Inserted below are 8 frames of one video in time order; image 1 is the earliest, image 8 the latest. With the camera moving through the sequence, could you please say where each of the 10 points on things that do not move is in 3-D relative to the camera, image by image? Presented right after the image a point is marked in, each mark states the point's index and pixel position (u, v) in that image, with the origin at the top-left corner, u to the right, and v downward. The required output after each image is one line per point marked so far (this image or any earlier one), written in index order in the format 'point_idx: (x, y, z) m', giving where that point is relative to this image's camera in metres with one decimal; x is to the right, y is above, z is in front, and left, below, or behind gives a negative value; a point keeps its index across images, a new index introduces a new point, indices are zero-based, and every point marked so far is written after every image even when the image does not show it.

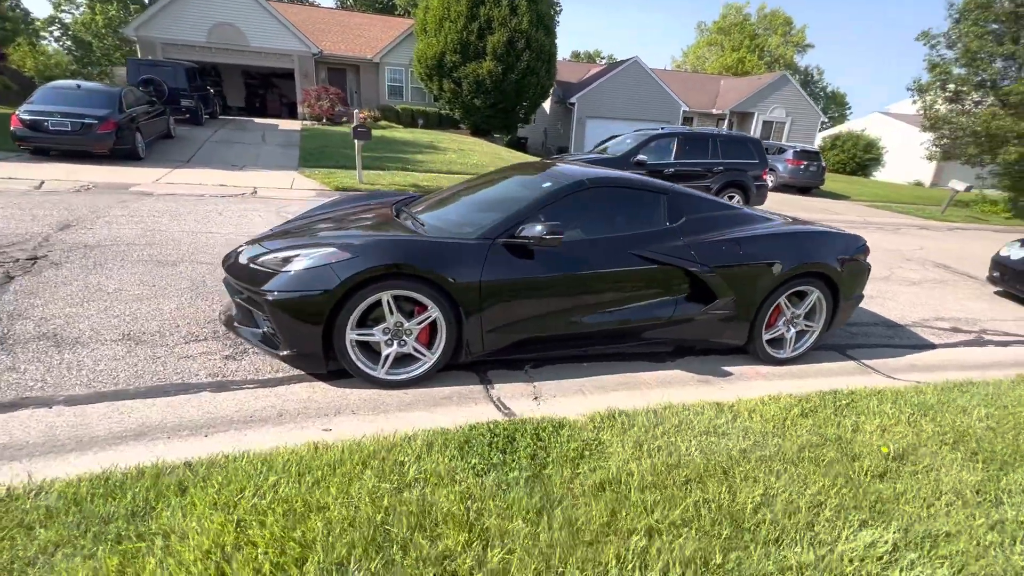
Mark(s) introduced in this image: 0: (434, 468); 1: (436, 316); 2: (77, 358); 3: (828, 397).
0: (-0.3, -0.9, +2.2) m
1: (-0.5, -0.2, +3.2) m
2: (-3.0, -0.5, +3.2) m
3: (+2.3, -0.8, +3.4) m
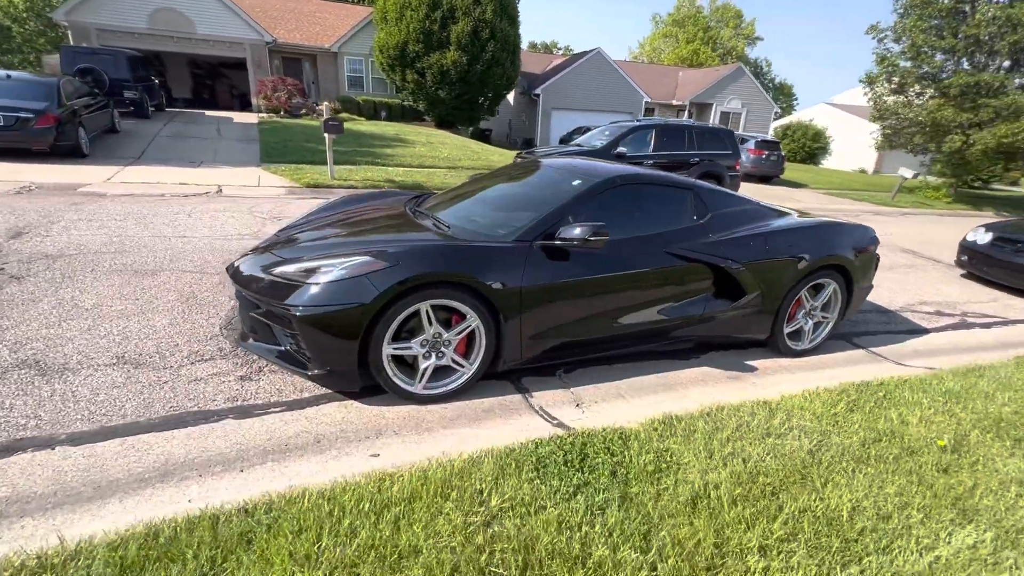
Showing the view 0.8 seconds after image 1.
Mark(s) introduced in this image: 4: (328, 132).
0: (0.0, -0.9, +2.0) m
1: (-0.2, -0.3, +3.0) m
2: (-2.7, -0.6, +2.9) m
3: (+2.5, -0.7, +3.4) m
4: (-4.4, +3.7, +11.2) m
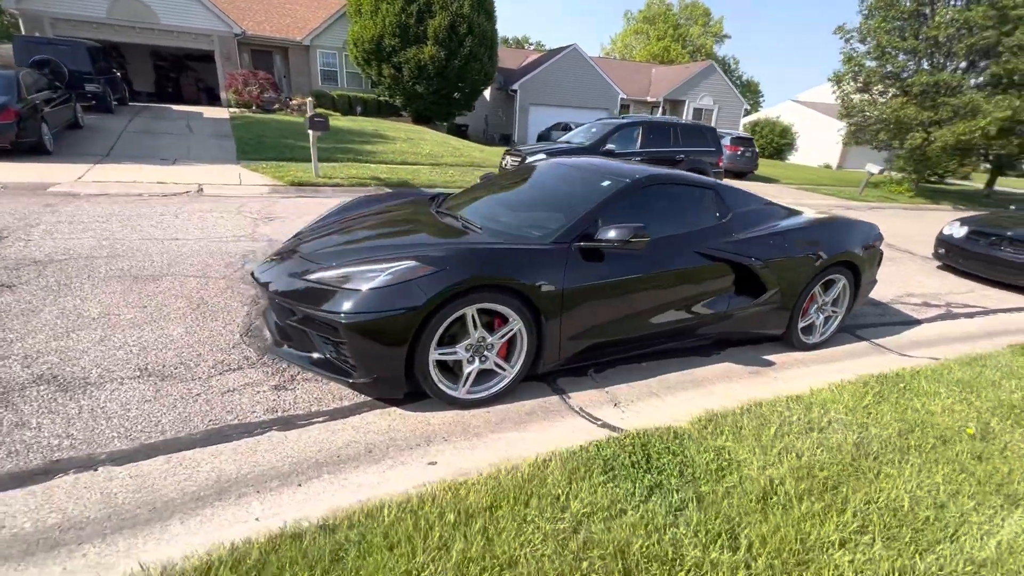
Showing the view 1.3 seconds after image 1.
0: (+0.4, -0.9, +2.1) m
1: (+0.1, -0.3, +3.0) m
2: (-2.4, -0.7, +2.7) m
3: (+2.8, -0.7, +3.6) m
4: (-4.6, +3.7, +10.9) m
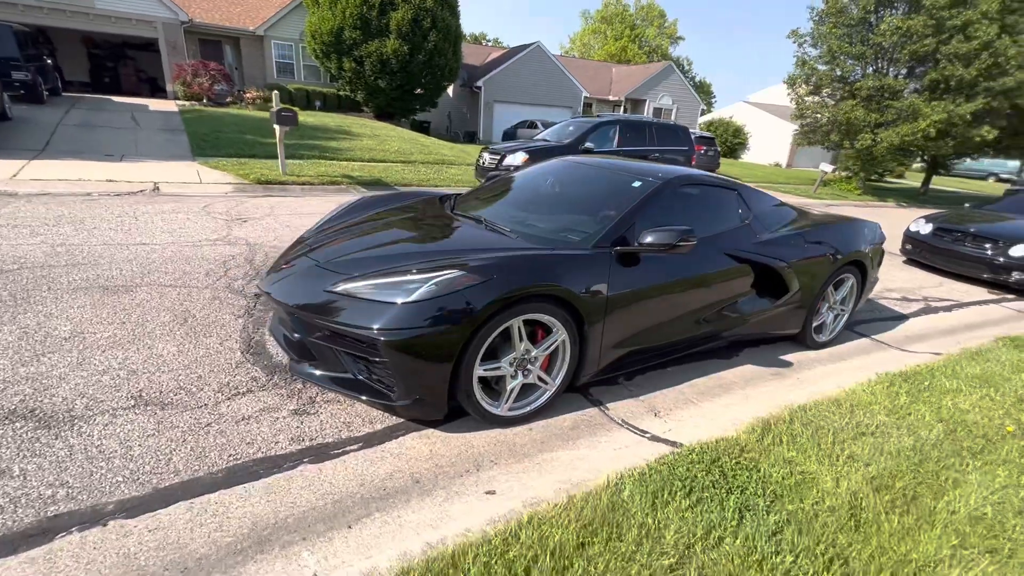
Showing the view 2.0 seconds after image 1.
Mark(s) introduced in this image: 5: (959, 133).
0: (+0.7, -1.0, +1.9) m
1: (+0.3, -0.3, +2.9) m
2: (-2.1, -0.8, +2.3) m
3: (+3.0, -0.7, +3.6) m
4: (-5.1, +3.6, +10.3) m
5: (+18.5, +6.4, +19.5) m
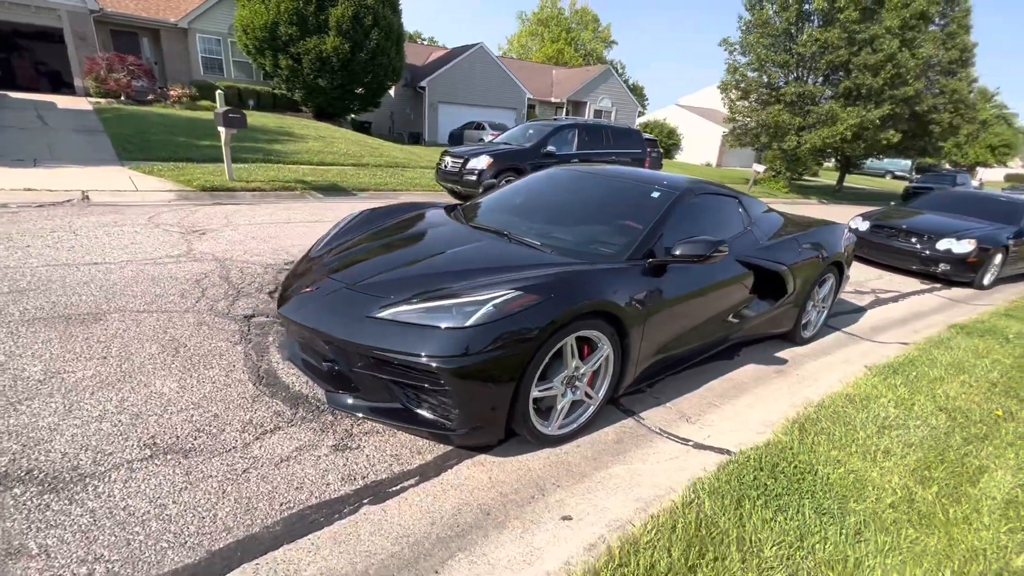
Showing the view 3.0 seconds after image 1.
0: (+1.1, -1.0, +2.0) m
1: (+0.6, -0.4, +2.8) m
2: (-1.7, -0.9, +2.0) m
3: (+3.2, -0.7, +3.9) m
4: (-5.8, +3.3, +9.6) m
5: (+16.3, +6.9, +21.5) m
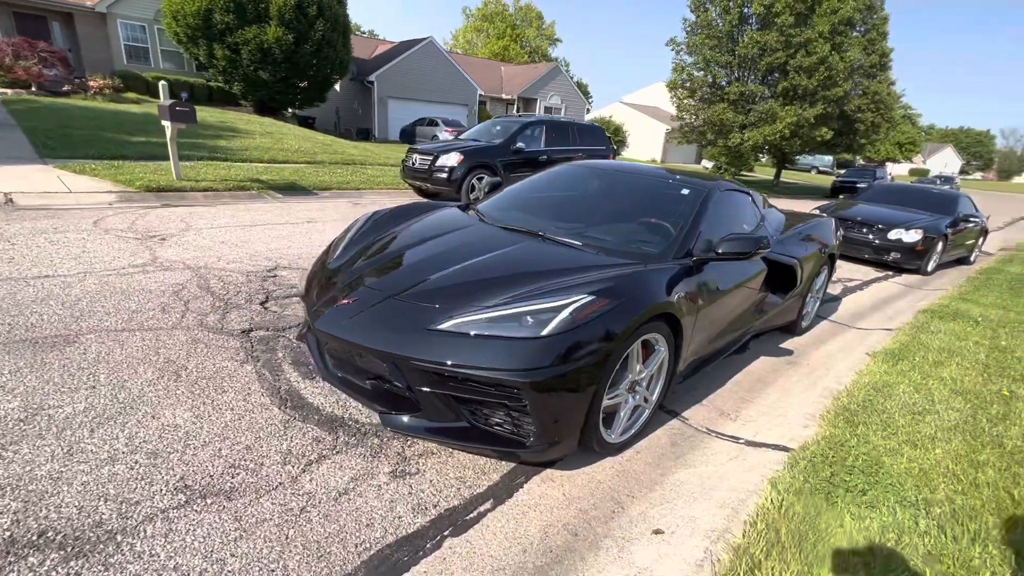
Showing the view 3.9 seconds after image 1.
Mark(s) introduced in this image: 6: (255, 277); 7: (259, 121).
0: (+1.6, -1.0, +2.0) m
1: (+0.9, -0.4, +2.8) m
2: (-1.3, -1.0, +1.7) m
3: (+3.4, -0.6, +4.1) m
4: (-6.3, +3.1, +8.7) m
5: (+14.3, +7.5, +23.0) m
6: (-2.6, +0.1, +4.8) m
7: (-10.1, +6.6, +18.8) m
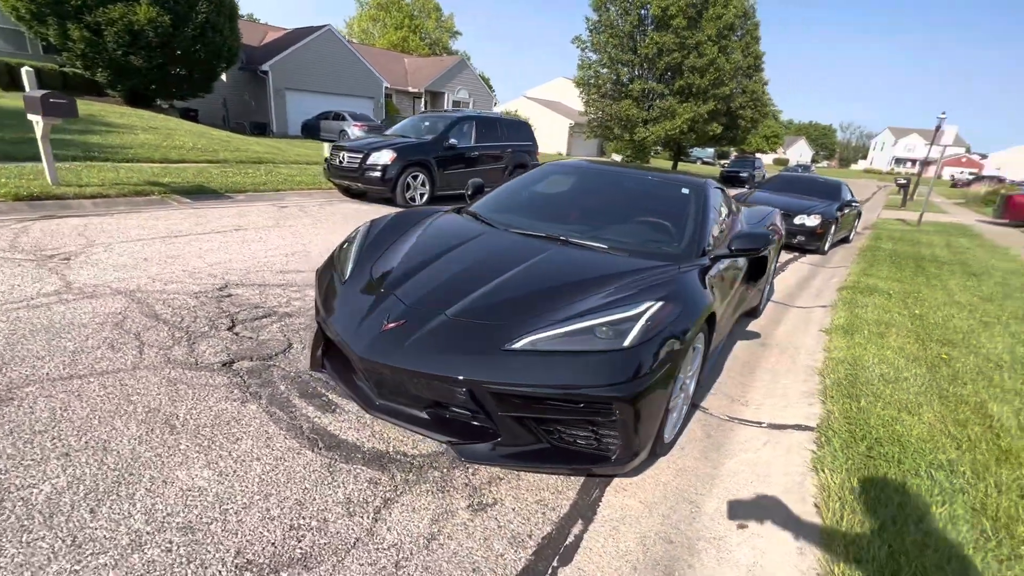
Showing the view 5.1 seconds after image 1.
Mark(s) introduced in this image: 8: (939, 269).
0: (+2.0, -1.0, +2.2) m
1: (+1.1, -0.4, +2.9) m
2: (-0.7, -1.1, +1.4) m
3: (+3.3, -0.4, +4.7) m
4: (-7.2, +2.7, +7.3) m
5: (+10.0, +8.5, +25.1) m
6: (-2.7, -0.1, +4.2) m
7: (-13.0, +6.0, +16.4) m
8: (+7.5, +0.3, +8.2) m
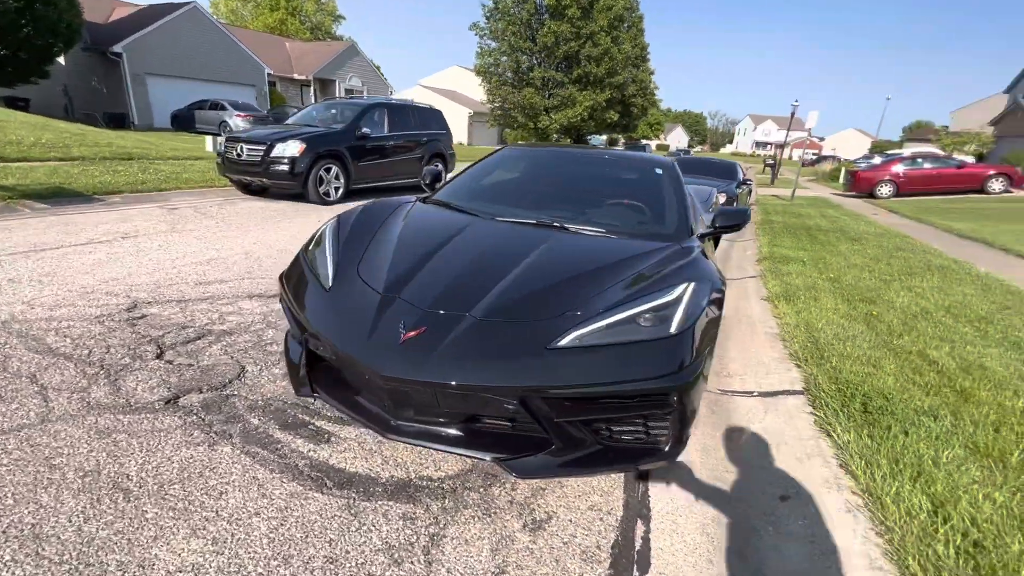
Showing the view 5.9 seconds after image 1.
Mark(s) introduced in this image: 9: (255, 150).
0: (+2.2, -0.8, +2.4) m
1: (+1.2, -0.3, +2.9) m
2: (-0.3, -1.2, +1.1) m
3: (+3.0, -0.1, +5.1) m
4: (-8.1, +2.2, +5.5) m
5: (+4.8, +9.5, +26.2) m
6: (-2.9, -0.2, +3.4) m
7: (-15.8, +5.2, +13.2) m
8: (+6.2, +1.0, +9.4) m
9: (-5.0, +2.7, +9.2) m
